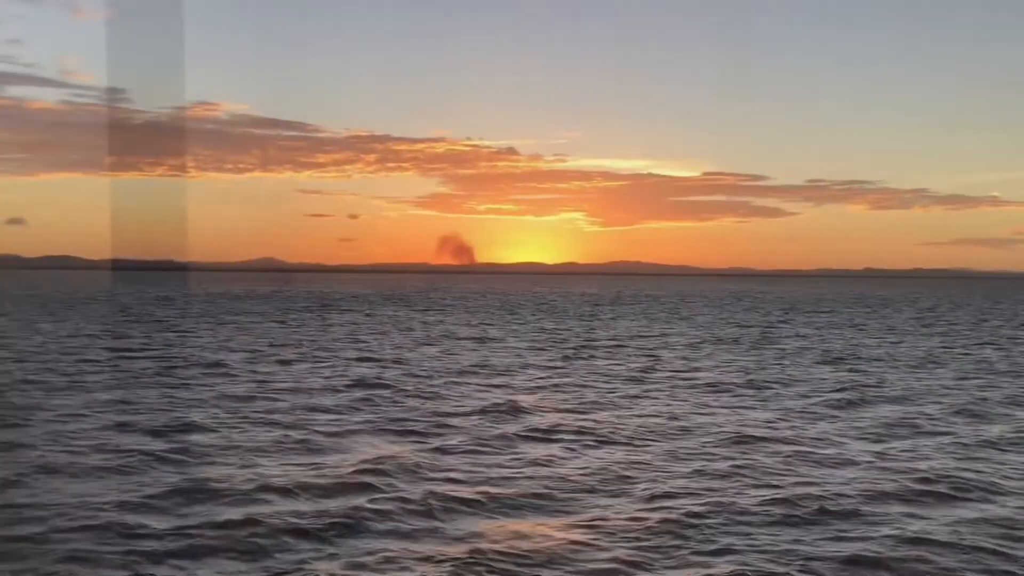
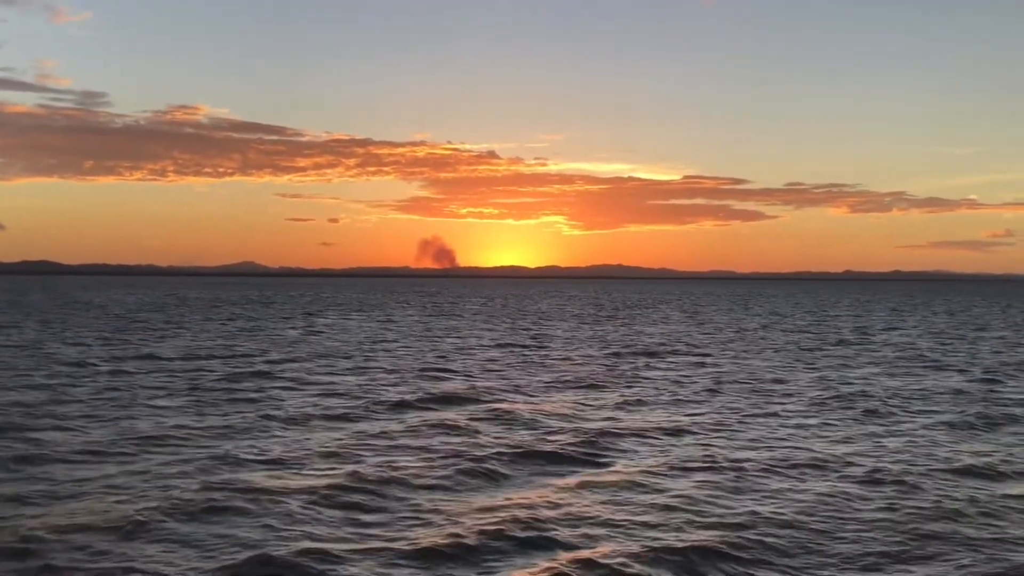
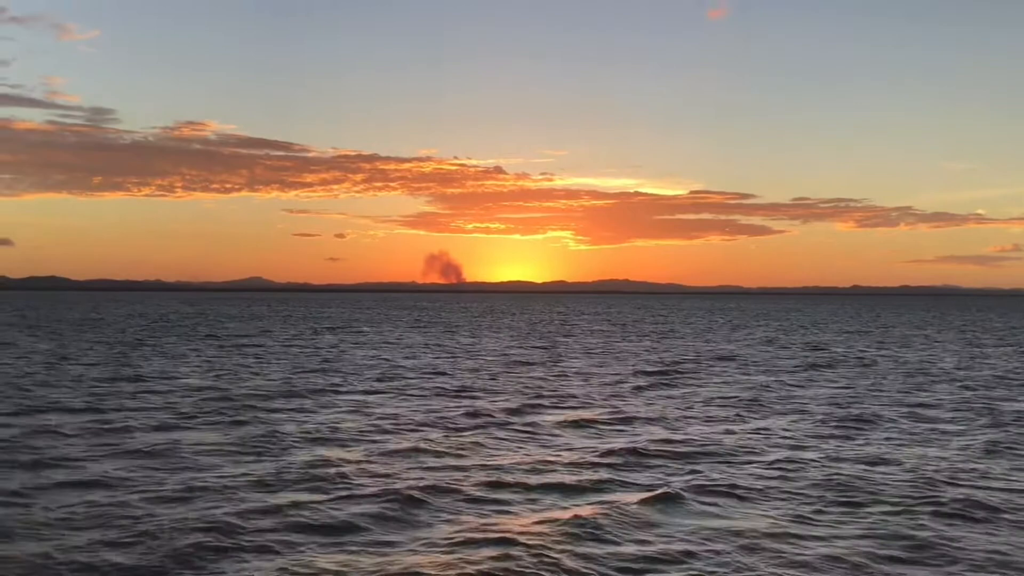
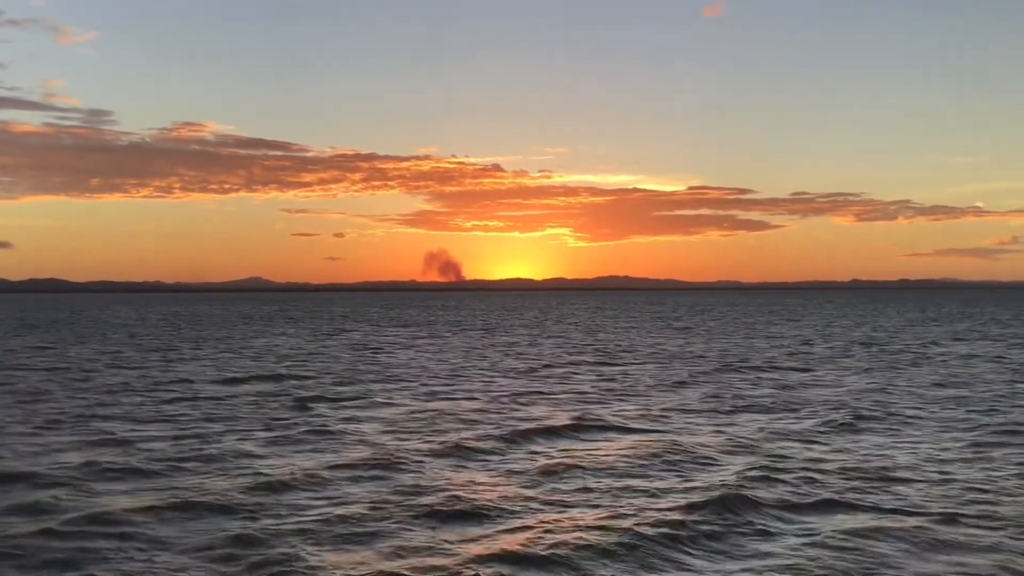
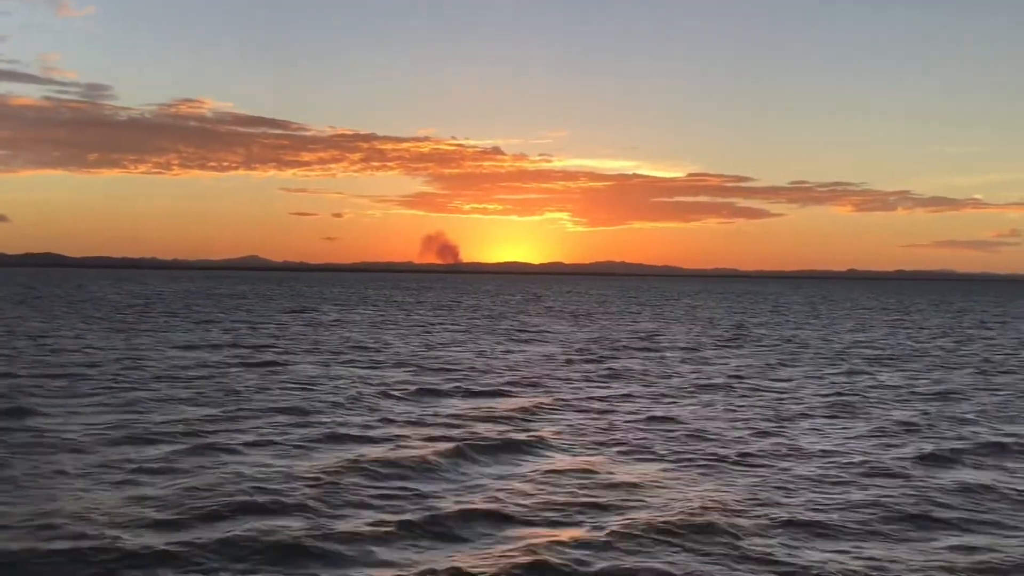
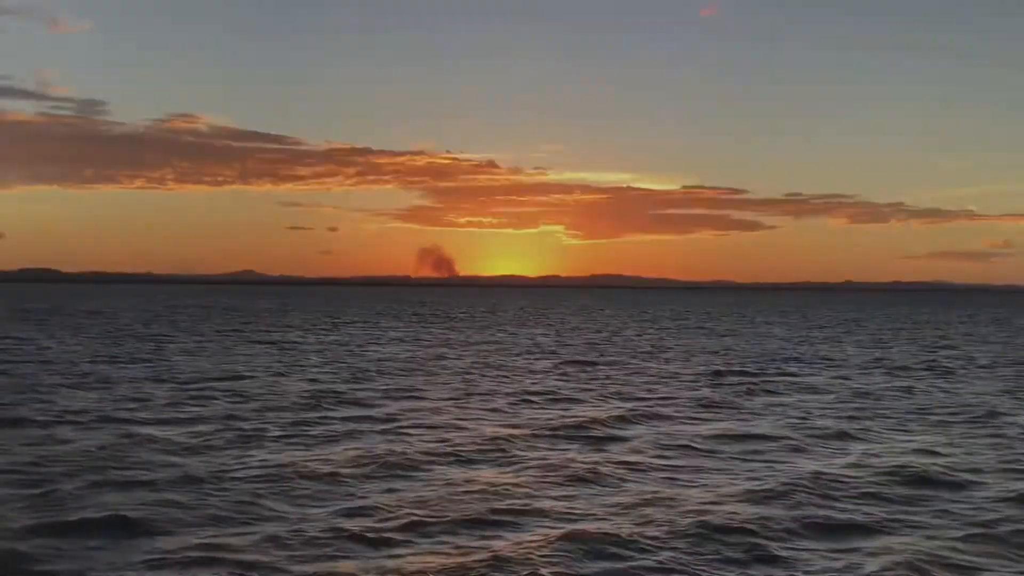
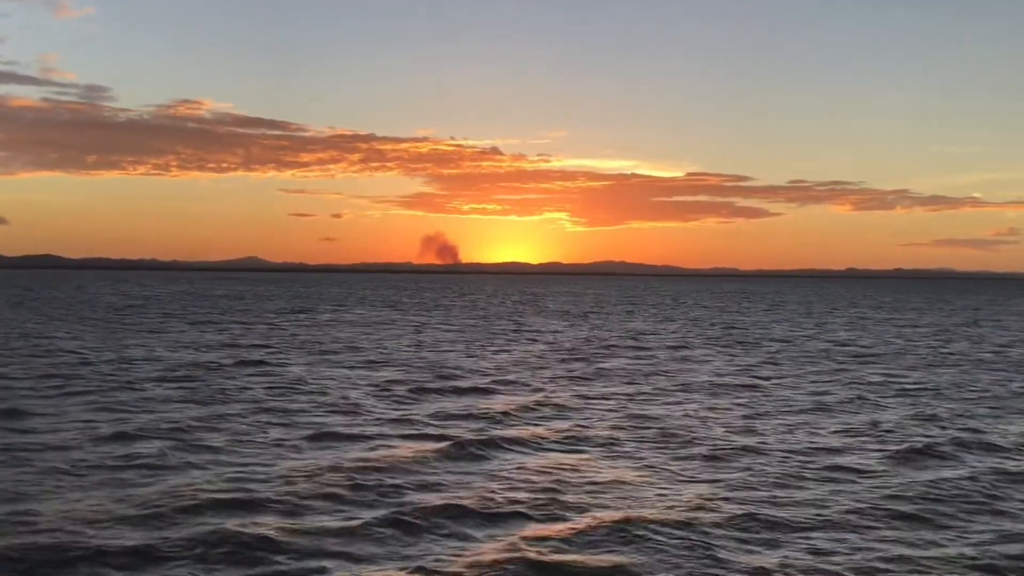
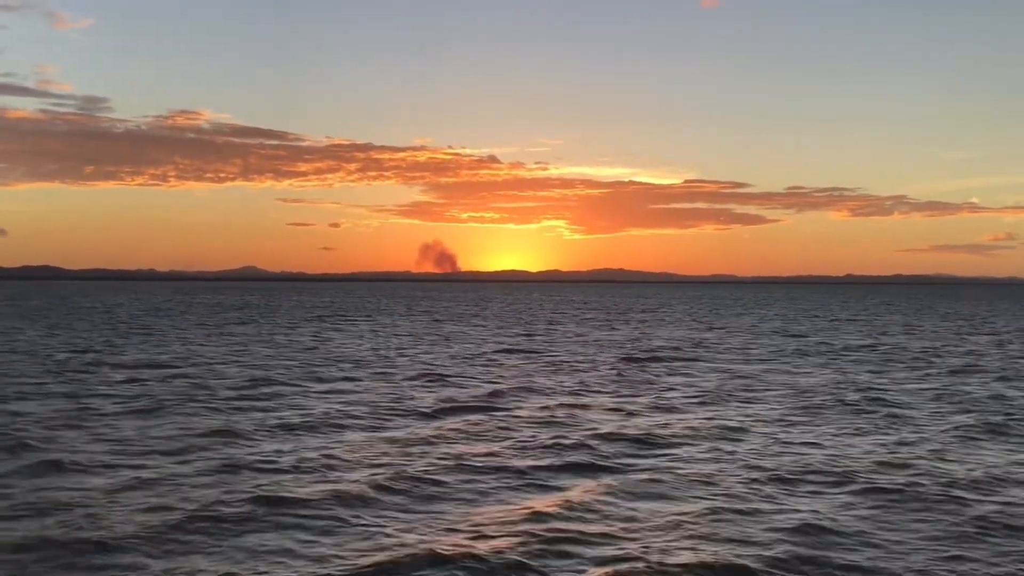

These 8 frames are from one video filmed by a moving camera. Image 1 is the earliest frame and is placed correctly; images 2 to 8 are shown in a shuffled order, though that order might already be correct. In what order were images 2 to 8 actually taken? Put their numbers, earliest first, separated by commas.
7, 5, 2, 8, 3, 4, 6
